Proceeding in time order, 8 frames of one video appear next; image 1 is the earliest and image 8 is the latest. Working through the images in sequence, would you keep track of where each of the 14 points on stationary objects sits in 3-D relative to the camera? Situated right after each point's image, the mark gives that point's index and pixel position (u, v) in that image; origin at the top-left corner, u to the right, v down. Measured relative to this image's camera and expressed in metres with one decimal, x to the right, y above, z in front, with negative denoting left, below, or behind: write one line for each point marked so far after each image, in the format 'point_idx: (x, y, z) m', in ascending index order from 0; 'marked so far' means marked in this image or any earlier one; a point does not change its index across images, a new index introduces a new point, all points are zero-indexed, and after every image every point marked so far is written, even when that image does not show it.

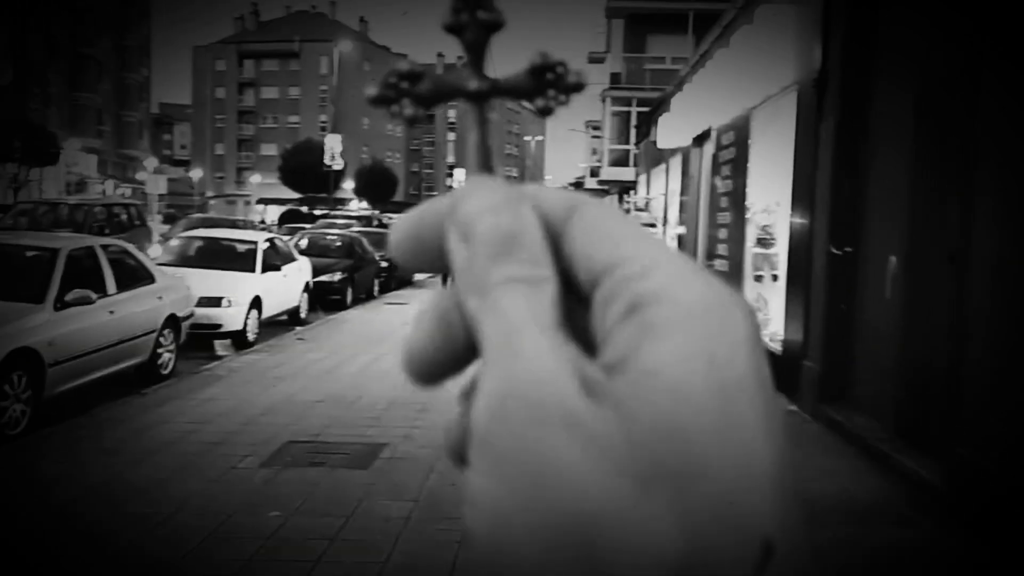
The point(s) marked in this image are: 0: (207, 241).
0: (-4.7, +0.7, +13.2) m
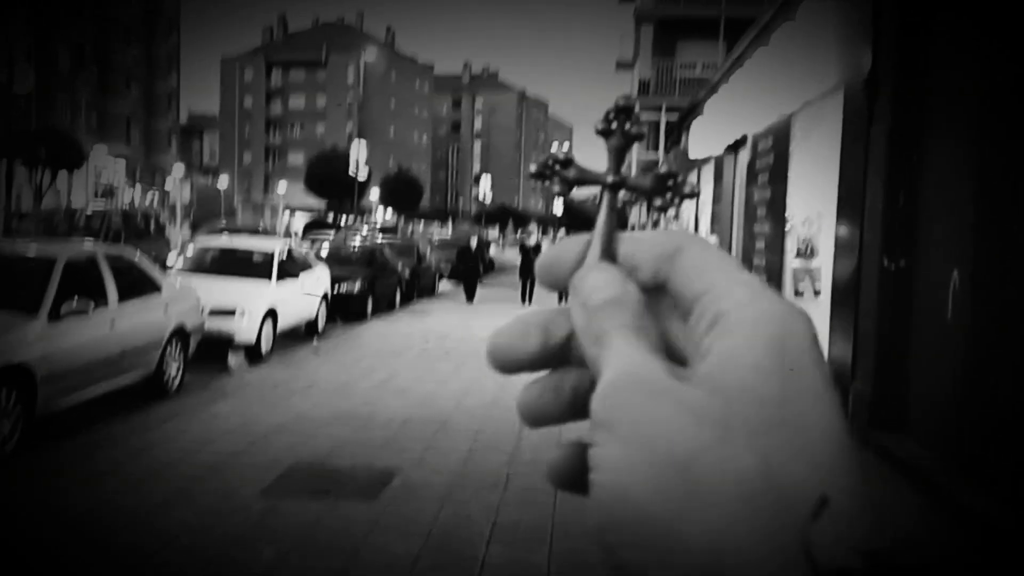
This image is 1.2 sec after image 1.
0: (-4.4, +0.6, +12.8) m
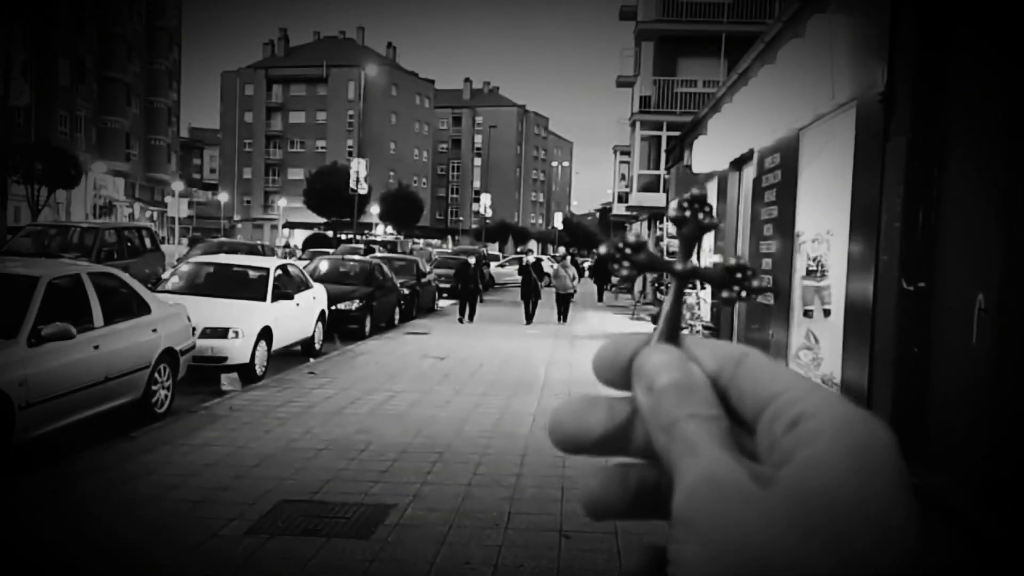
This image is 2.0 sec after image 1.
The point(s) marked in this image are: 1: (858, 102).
0: (-4.3, +0.3, +12.5) m
1: (+3.3, +1.8, +8.2) m
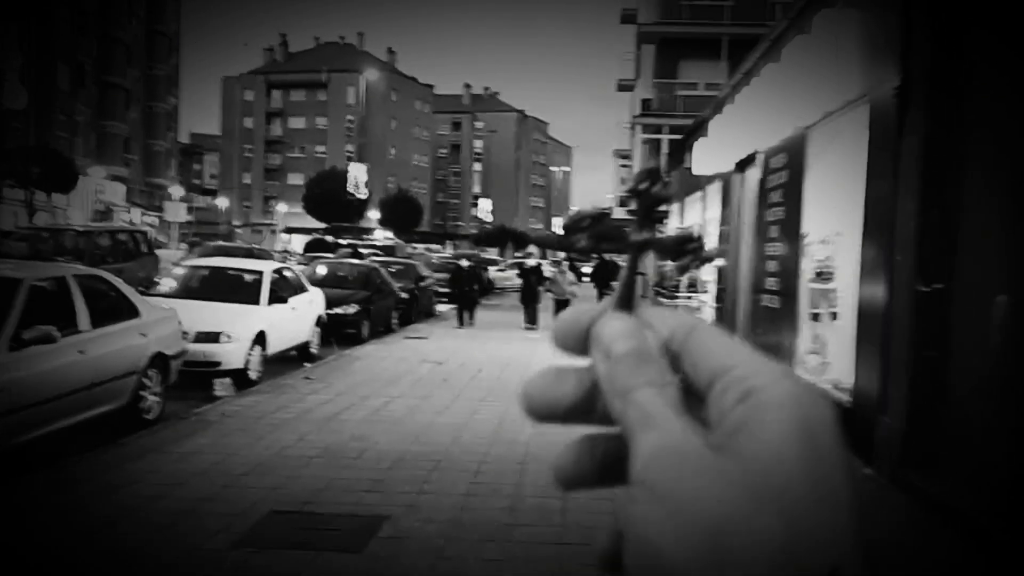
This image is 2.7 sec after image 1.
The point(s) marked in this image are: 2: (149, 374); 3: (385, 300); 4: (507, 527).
0: (-4.4, +0.2, +12.3) m
1: (+3.3, +1.7, +8.0) m
2: (-3.6, -0.9, +8.4) m
3: (-2.7, -0.3, +17.9) m
4: (0.0, -1.5, +5.4) m
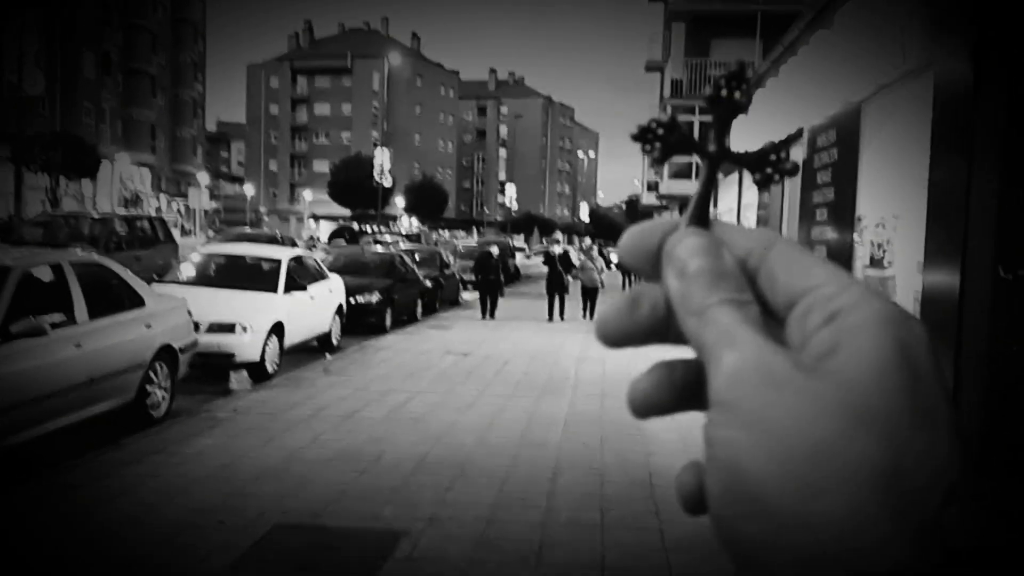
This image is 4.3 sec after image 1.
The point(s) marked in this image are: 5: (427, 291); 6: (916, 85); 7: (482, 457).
0: (-4.0, +0.4, +11.8) m
1: (+3.6, +1.8, +7.2) m
2: (-3.3, -0.7, +7.9) m
3: (-2.1, 0.0, +17.4) m
4: (+0.2, -1.5, +4.8) m
5: (-2.0, -0.1, +19.6) m
6: (+3.7, +1.9, +7.9) m
7: (-0.2, -1.3, +6.6) m
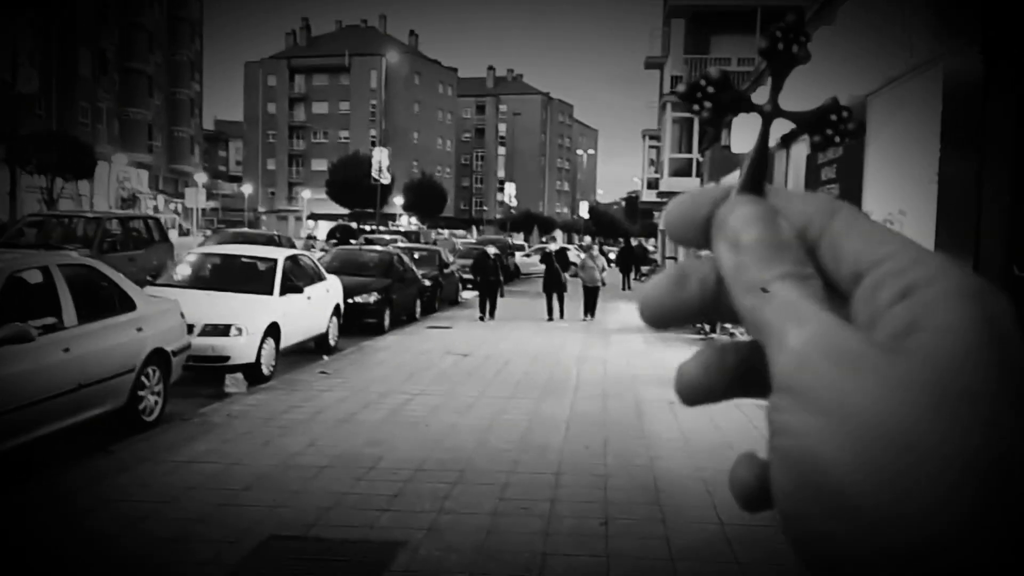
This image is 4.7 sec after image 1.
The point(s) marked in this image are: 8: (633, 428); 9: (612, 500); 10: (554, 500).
0: (-4.0, +0.4, +11.6) m
1: (+3.6, +1.9, +7.1) m
2: (-3.3, -0.8, +7.7) m
3: (-2.1, 0.0, +17.2) m
4: (+0.2, -1.5, +4.6) m
5: (-2.0, 0.0, +19.5) m
6: (+3.7, +1.9, +7.7) m
7: (-0.2, -1.3, +6.5) m
8: (+1.1, -1.3, +7.8) m
9: (+0.7, -1.4, +5.6) m
10: (+0.3, -1.4, +5.6) m
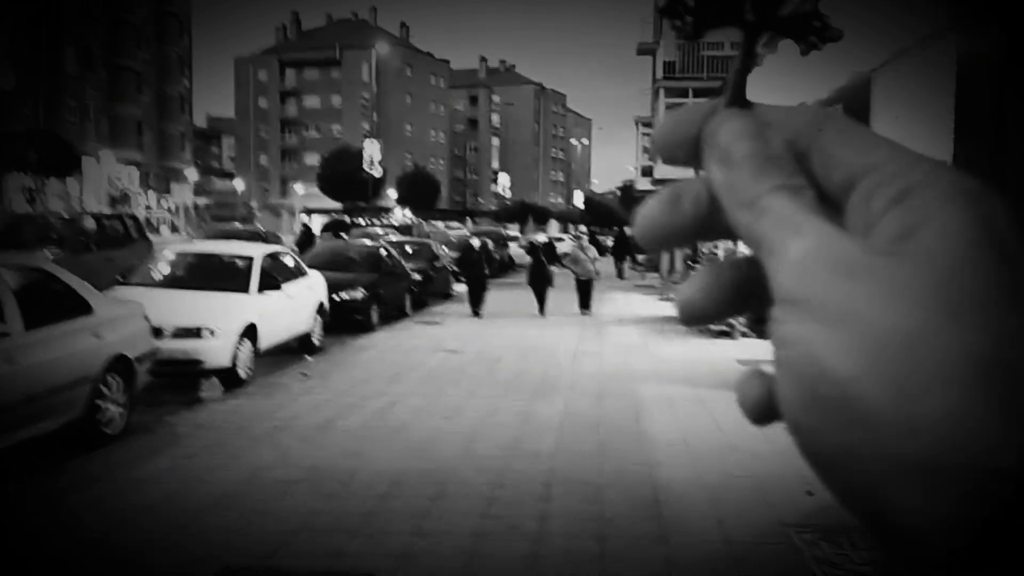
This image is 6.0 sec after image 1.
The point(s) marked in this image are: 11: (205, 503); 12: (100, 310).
0: (-4.1, +0.4, +11.1) m
1: (+3.4, +2.0, +6.5) m
2: (-3.4, -0.8, +7.2) m
3: (-2.3, +0.1, +16.7) m
4: (+0.1, -1.5, +4.1) m
5: (-2.1, +0.1, +18.9) m
6: (+3.6, +2.0, +7.2) m
7: (-0.3, -1.3, +6.0) m
8: (+1.0, -1.2, +7.3) m
9: (+0.6, -1.4, +5.1) m
10: (+0.2, -1.4, +5.1) m
11: (-2.0, -1.4, +5.4) m
12: (-3.5, -0.2, +7.3) m
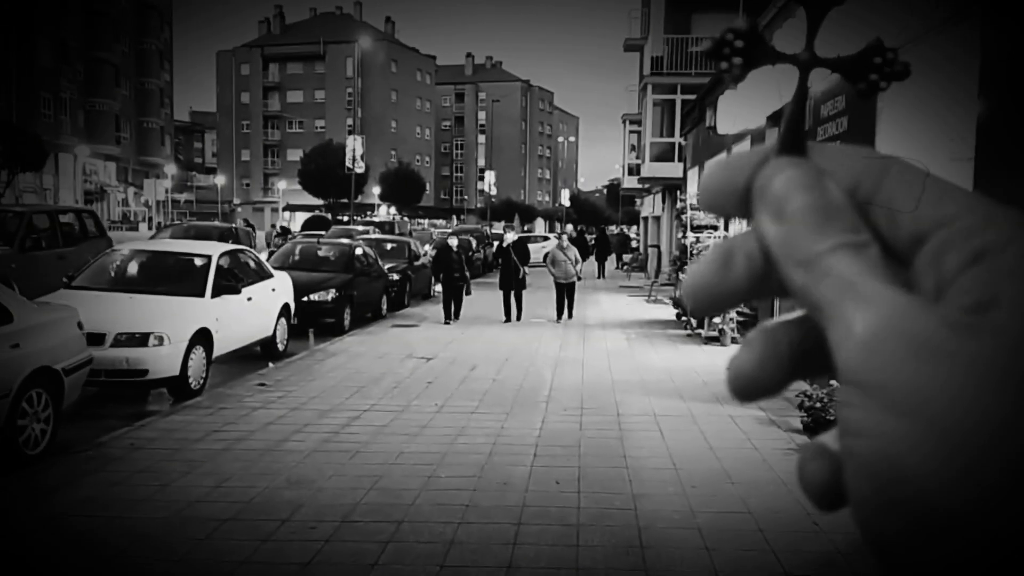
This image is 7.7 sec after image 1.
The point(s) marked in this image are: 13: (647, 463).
0: (-4.4, +0.4, +10.3) m
1: (+3.2, +1.9, +5.9) m
2: (-3.7, -0.8, +6.4) m
3: (-2.7, +0.1, +15.9) m
4: (-0.1, -1.5, +3.4) m
5: (-2.6, +0.1, +18.2) m
6: (+3.4, +2.0, +6.5) m
7: (-0.5, -1.4, +5.2) m
8: (+0.8, -1.3, +6.6) m
9: (+0.4, -1.4, +4.3) m
10: (0.0, -1.4, +4.3) m
11: (-2.2, -1.4, +4.6) m
12: (-3.8, -0.2, +6.5) m
13: (+1.0, -1.3, +6.3) m
